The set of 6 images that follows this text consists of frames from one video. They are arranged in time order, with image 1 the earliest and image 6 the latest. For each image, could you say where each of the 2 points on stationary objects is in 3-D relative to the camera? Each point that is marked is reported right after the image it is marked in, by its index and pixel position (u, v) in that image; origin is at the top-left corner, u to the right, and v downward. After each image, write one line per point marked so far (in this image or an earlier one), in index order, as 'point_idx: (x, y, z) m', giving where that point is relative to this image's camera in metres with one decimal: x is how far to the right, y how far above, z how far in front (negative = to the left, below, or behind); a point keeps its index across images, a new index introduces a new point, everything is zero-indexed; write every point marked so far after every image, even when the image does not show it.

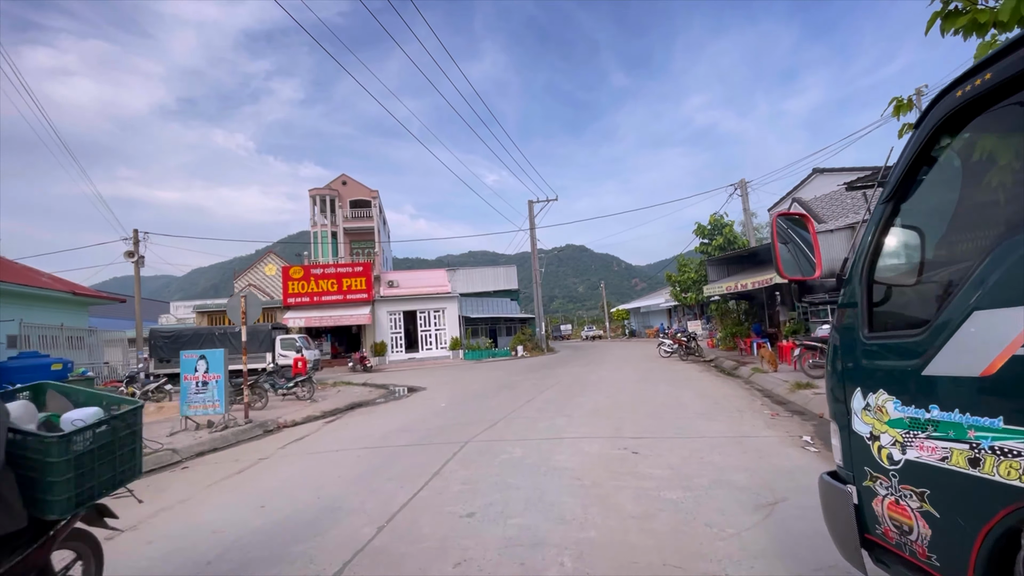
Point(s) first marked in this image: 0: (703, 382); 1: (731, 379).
0: (+5.3, -2.6, +13.6) m
1: (+6.4, -2.7, +14.2) m
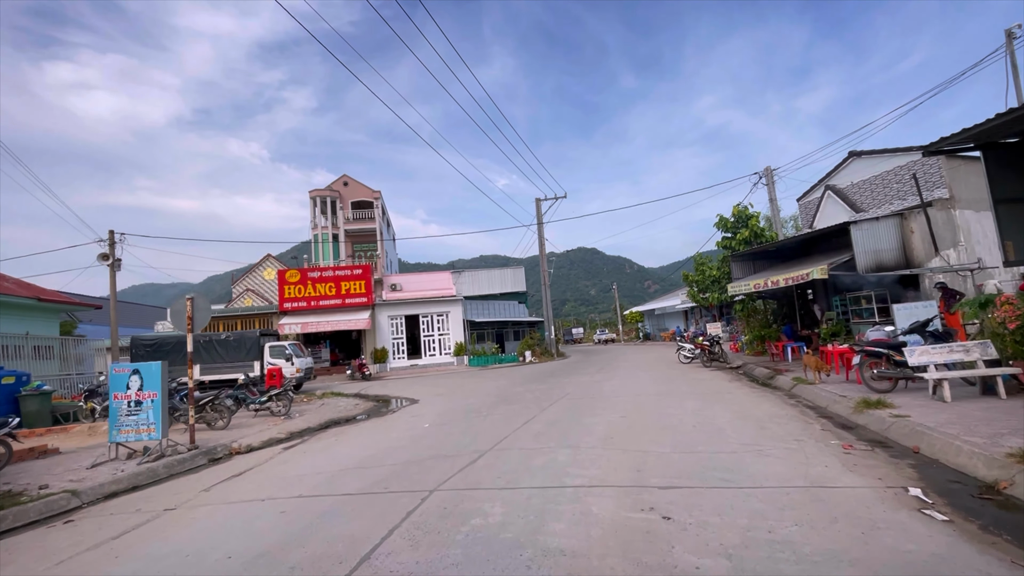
0: (+5.3, -2.5, +11.4) m
1: (+6.4, -2.6, +12.0) m
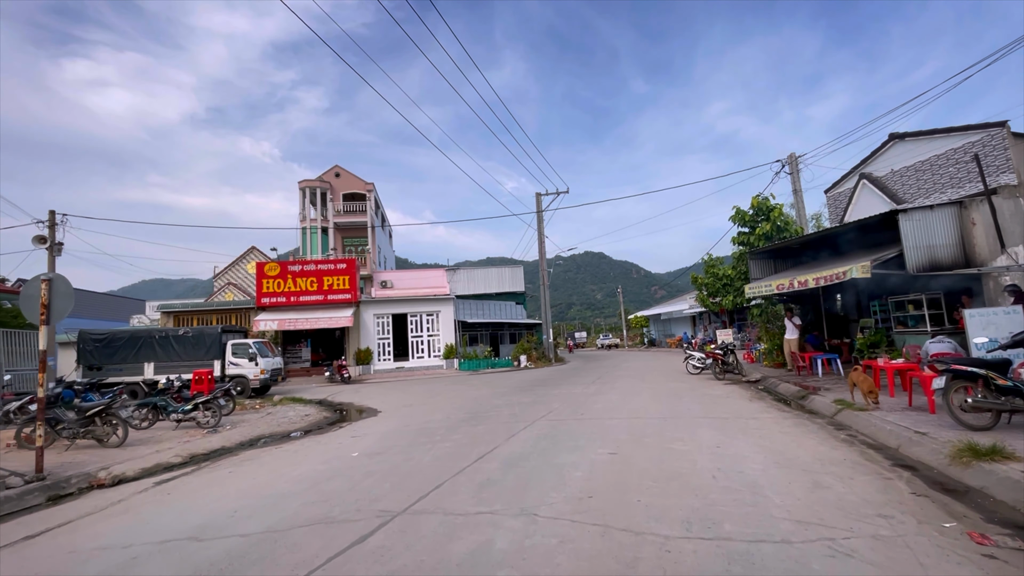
0: (+4.5, -2.5, +8.8) m
1: (+5.7, -2.5, +9.4) m
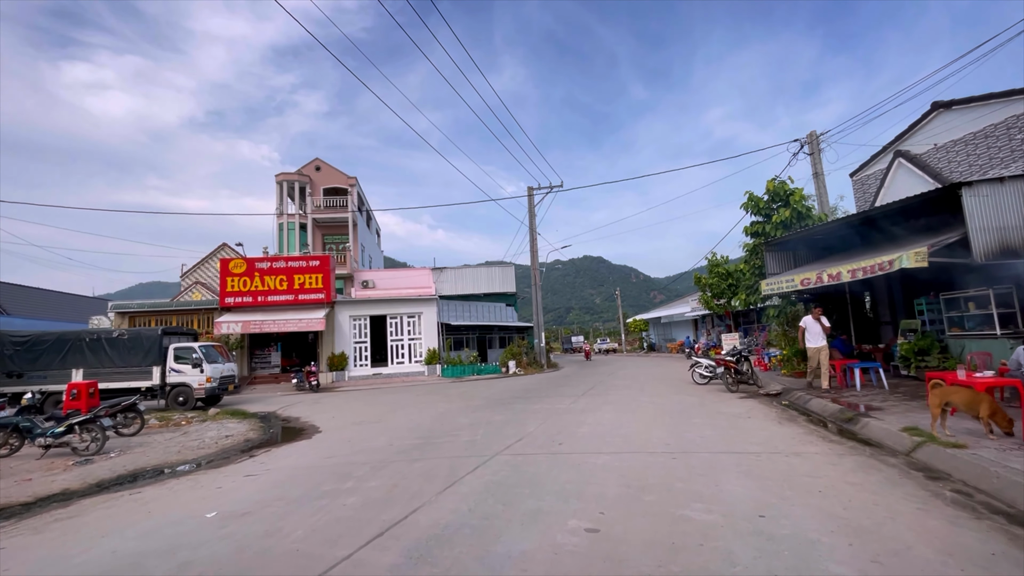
0: (+3.8, -2.2, +6.1) m
1: (+4.9, -2.3, +6.7) m
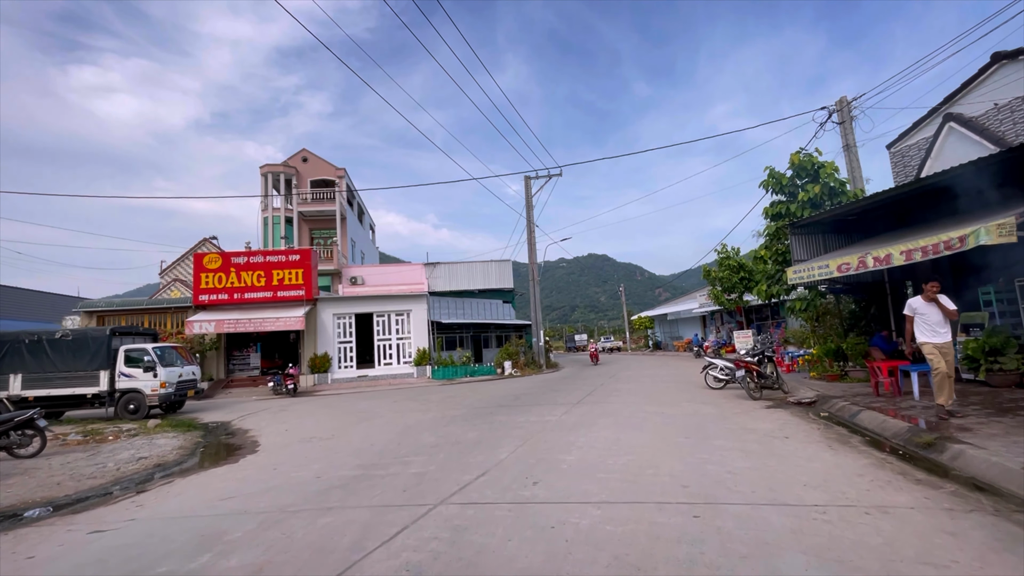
0: (+3.3, -2.0, +3.9) m
1: (+4.4, -2.0, +4.5) m
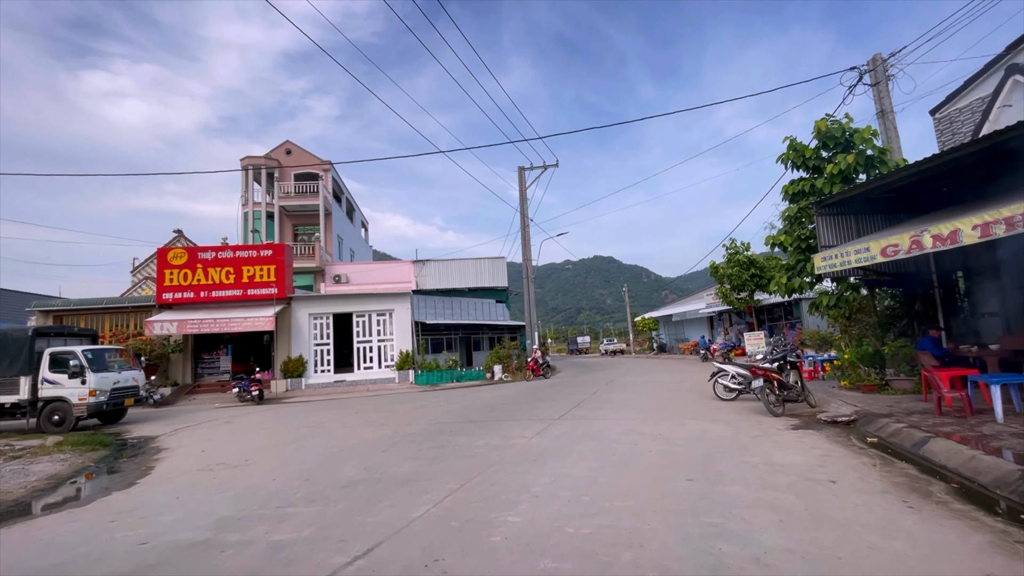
0: (+2.4, -1.7, +1.6) m
1: (+3.5, -1.8, +2.1) m
